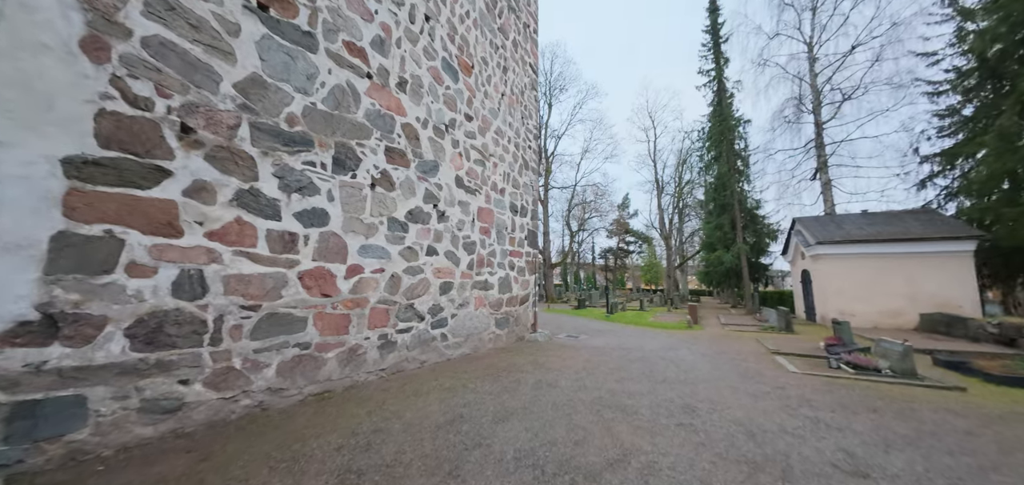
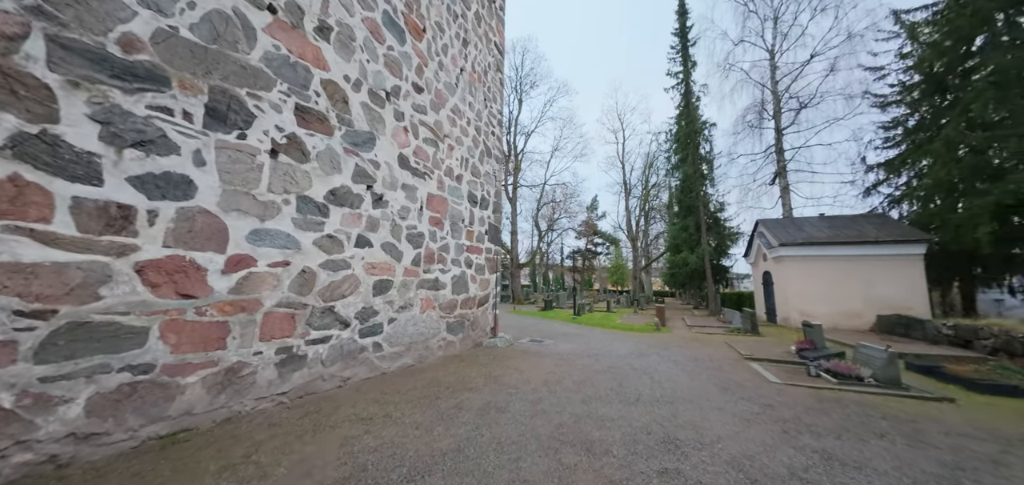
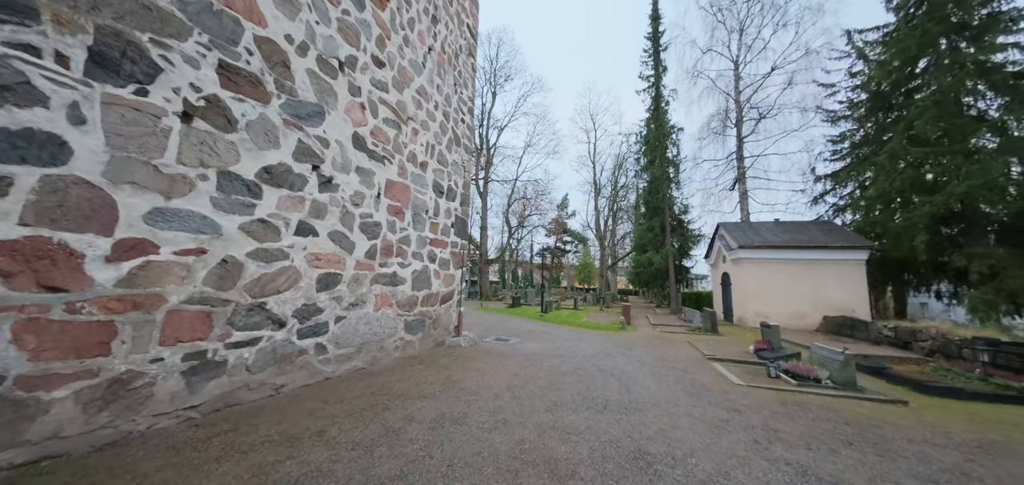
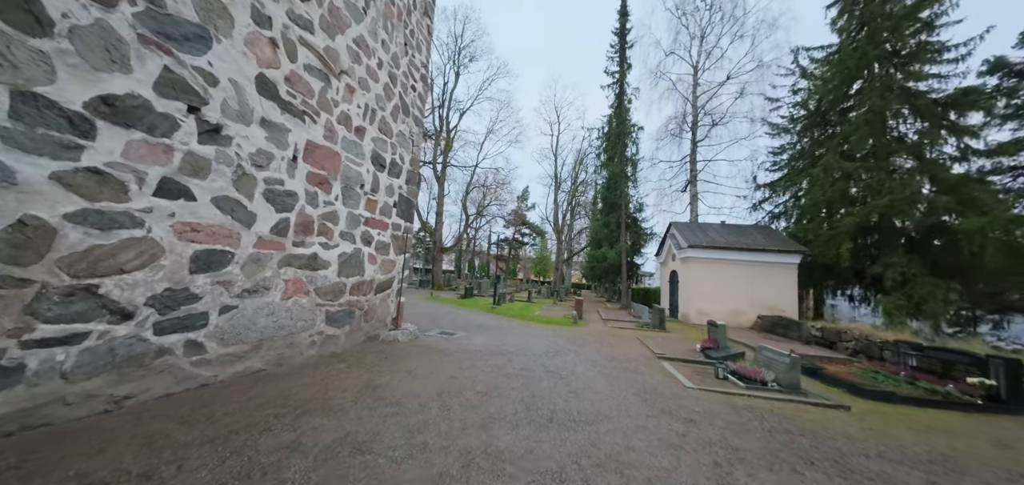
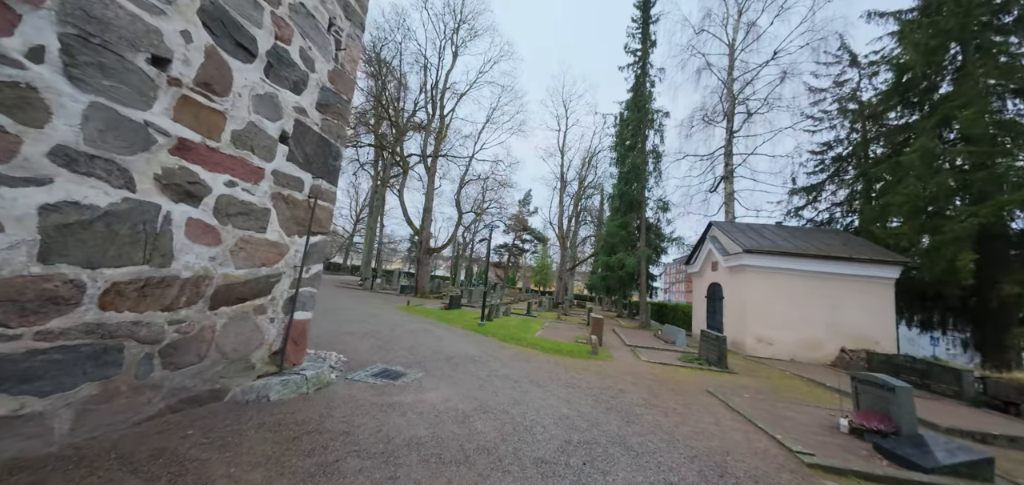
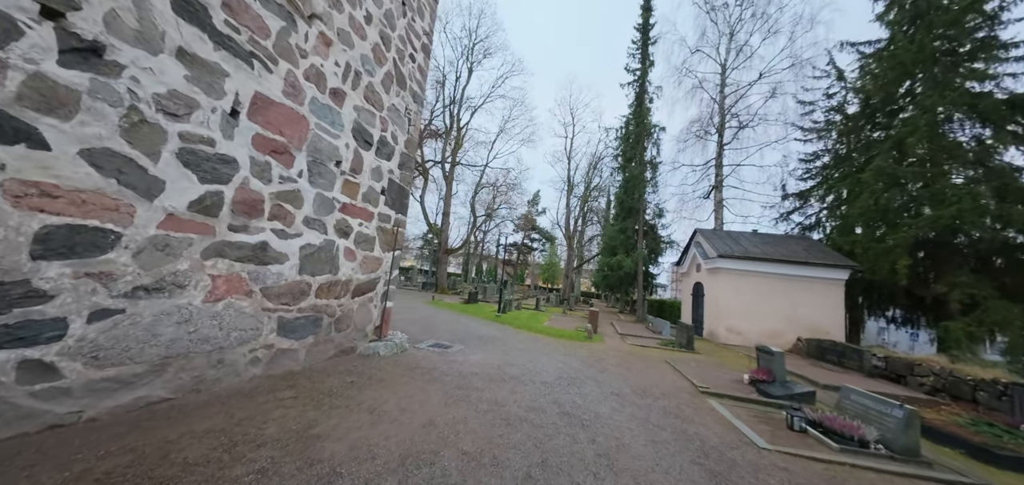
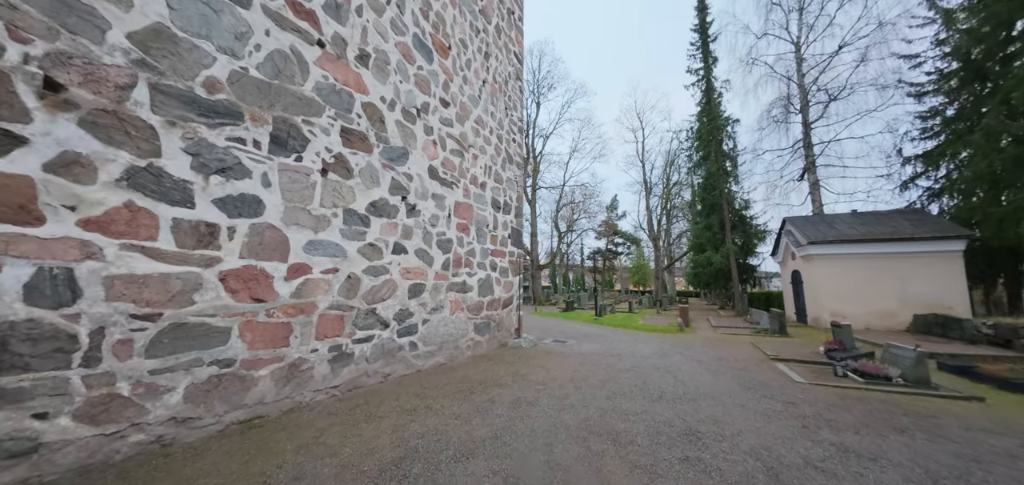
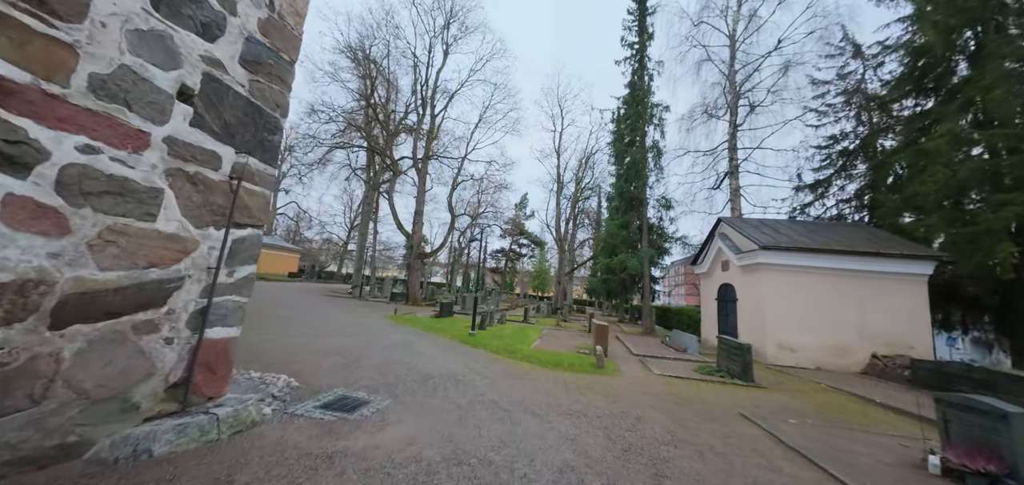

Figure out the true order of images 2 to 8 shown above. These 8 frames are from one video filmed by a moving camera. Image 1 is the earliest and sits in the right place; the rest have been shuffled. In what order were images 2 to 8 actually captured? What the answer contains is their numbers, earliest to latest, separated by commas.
7, 2, 3, 4, 6, 5, 8
